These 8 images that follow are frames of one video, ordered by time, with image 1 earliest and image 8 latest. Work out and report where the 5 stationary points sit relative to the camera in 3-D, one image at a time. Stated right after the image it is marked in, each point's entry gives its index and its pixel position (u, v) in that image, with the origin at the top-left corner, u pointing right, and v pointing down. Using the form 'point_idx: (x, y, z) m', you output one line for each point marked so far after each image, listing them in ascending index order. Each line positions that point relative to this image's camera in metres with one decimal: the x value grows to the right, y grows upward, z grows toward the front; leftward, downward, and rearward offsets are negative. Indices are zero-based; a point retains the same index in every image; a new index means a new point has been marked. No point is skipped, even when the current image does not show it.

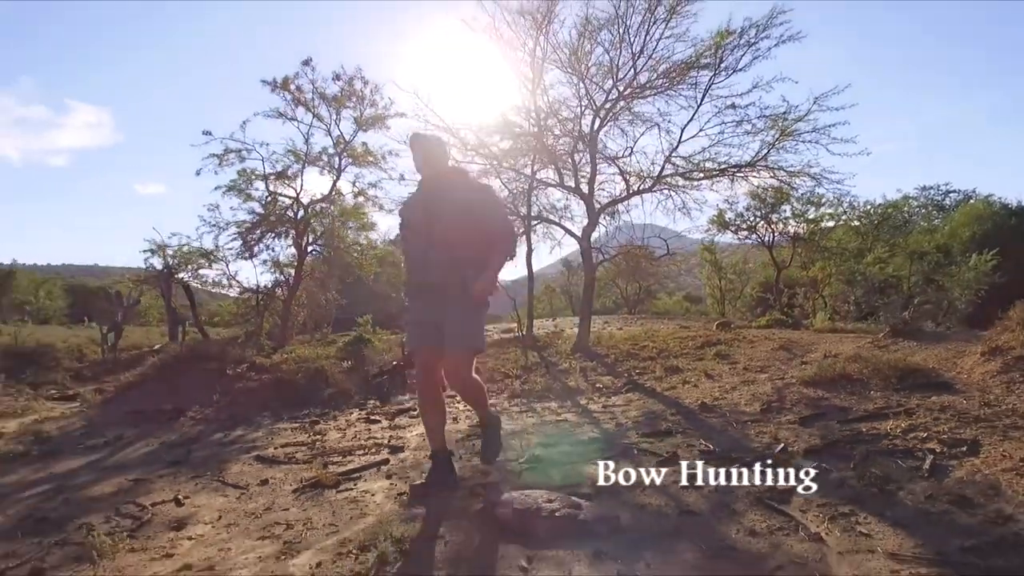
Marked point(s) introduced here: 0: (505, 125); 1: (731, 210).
0: (-0.2, +2.9, +13.1) m
1: (+4.3, +1.5, +14.6) m
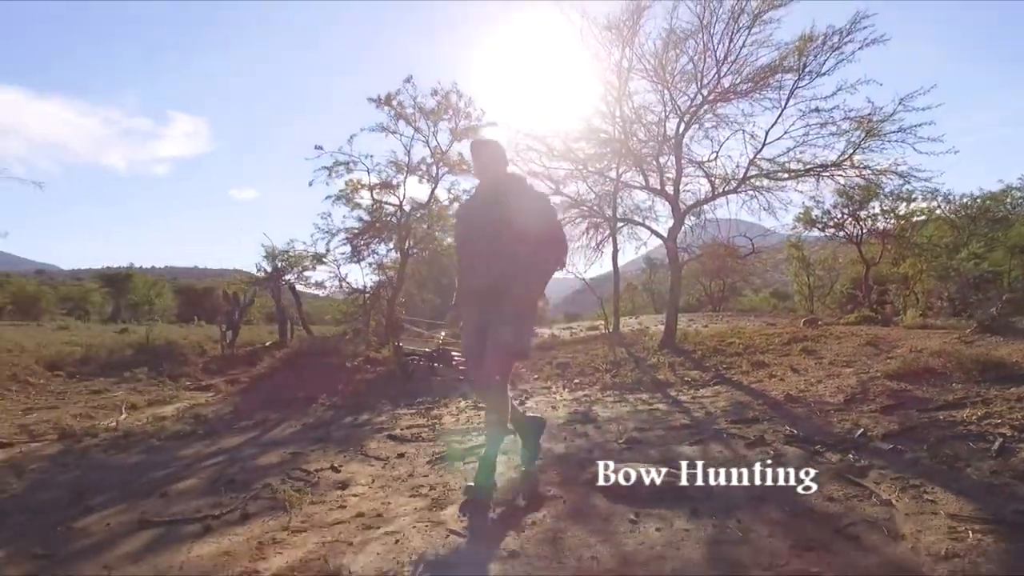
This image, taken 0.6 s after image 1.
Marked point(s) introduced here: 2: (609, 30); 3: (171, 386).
0: (+1.4, +2.9, +13.7) m
1: (+6.0, +1.6, +14.7) m
2: (+1.5, +4.0, +11.7) m
3: (-5.1, -1.5, +11.3) m
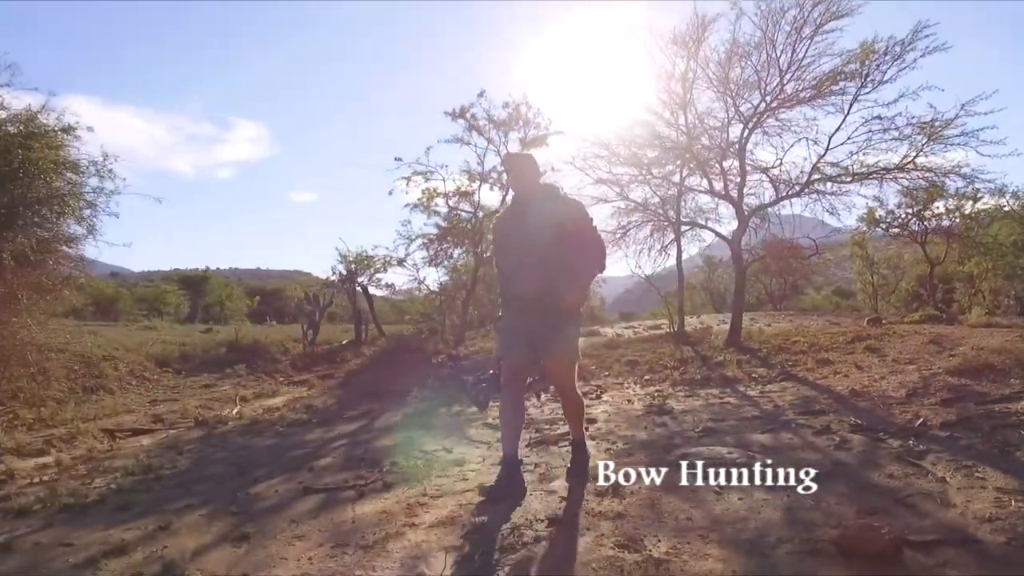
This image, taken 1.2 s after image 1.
0: (+2.7, +2.9, +14.3) m
1: (+7.4, +1.6, +14.9) m
2: (+2.7, +4.0, +12.2) m
3: (-4.0, -1.6, +12.4) m
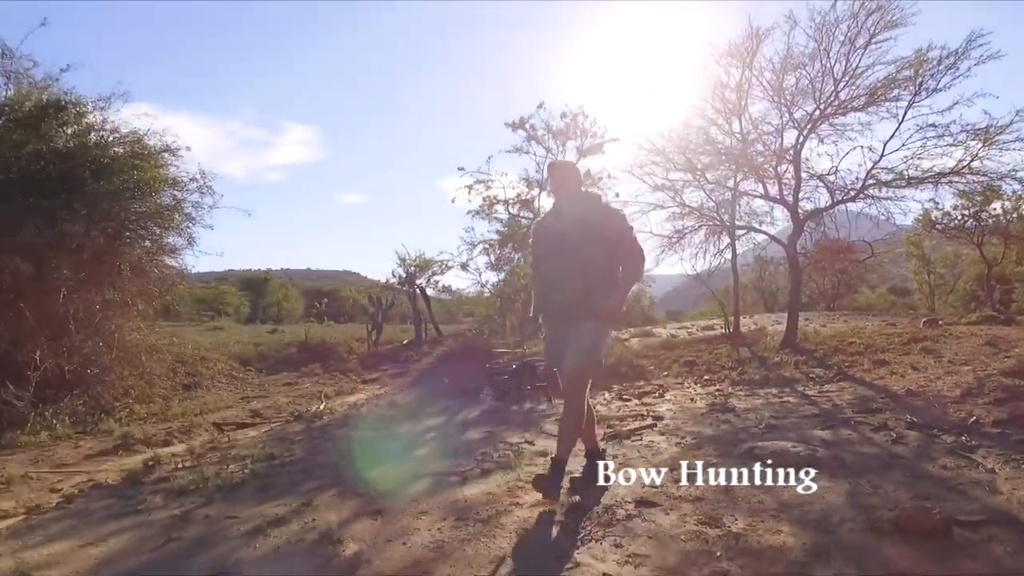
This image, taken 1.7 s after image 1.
0: (+3.9, +2.8, +14.7) m
1: (+8.5, +1.6, +15.1) m
2: (+3.7, +4.0, +12.6) m
3: (-2.9, -1.6, +13.2) m
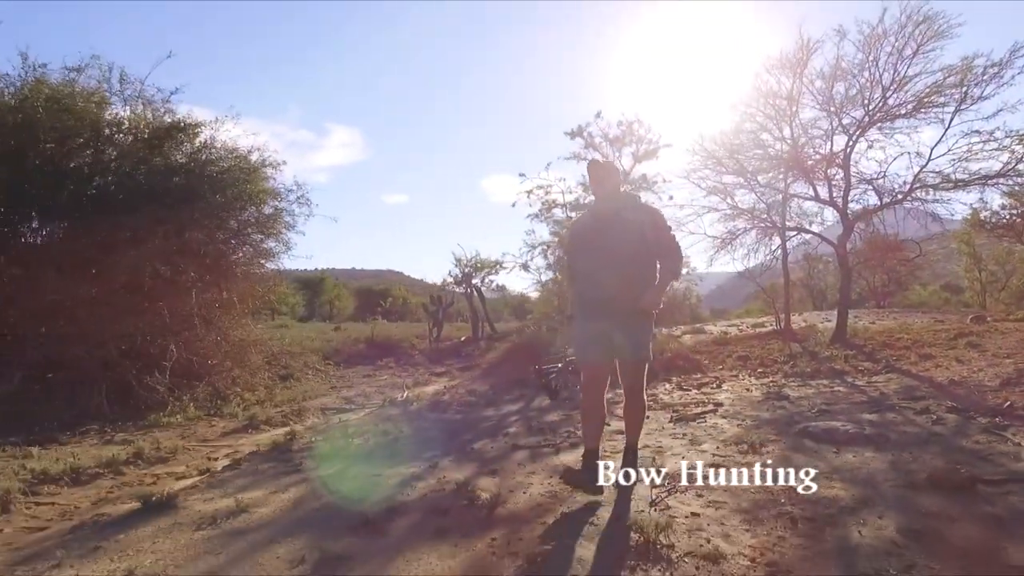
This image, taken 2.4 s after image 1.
0: (+5.1, +2.9, +15.3) m
1: (+9.8, +1.6, +15.5) m
2: (+4.8, +4.0, +13.3) m
3: (-1.8, -1.6, +14.2) m
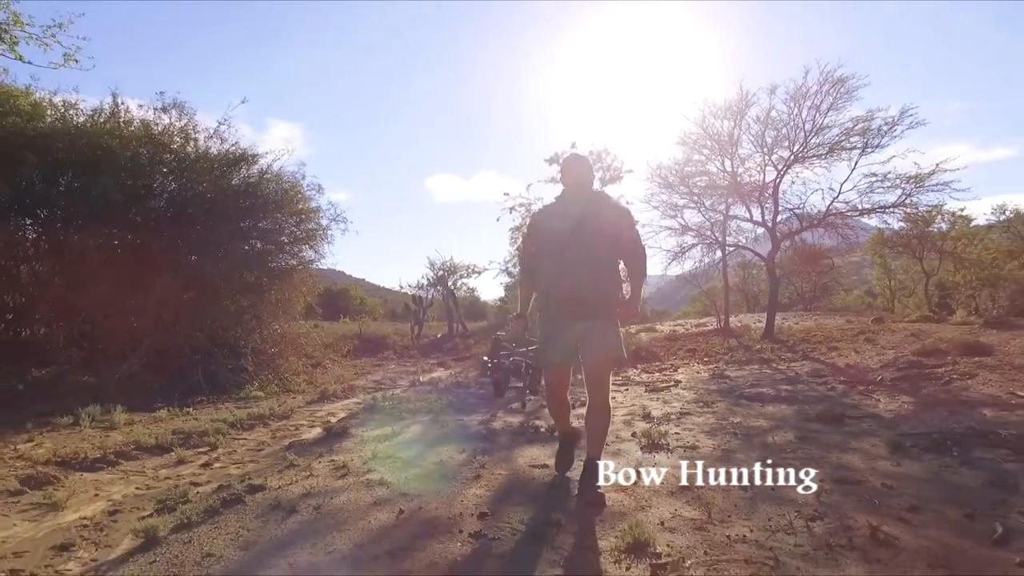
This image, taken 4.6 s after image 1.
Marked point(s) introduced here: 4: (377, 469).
0: (+4.7, +2.7, +18.3) m
1: (+9.4, +1.4, +18.8) m
2: (+4.6, +3.9, +16.2) m
3: (-2.0, -1.7, +16.7) m
4: (-0.9, -1.3, +5.2) m
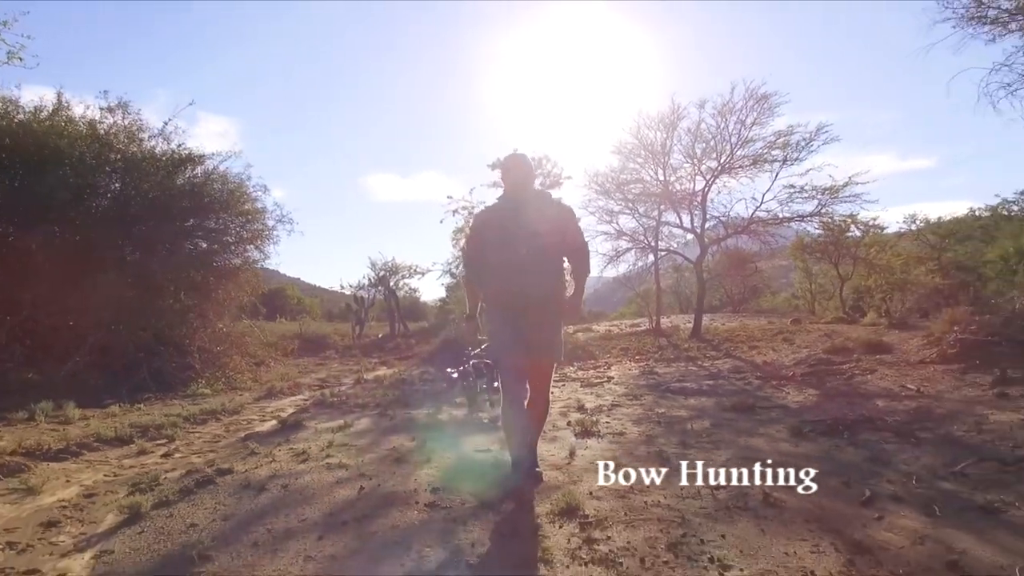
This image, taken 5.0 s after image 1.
0: (+3.3, +2.7, +19.2) m
1: (+7.9, +1.4, +20.1) m
2: (+3.3, +3.8, +17.2) m
3: (-3.4, -1.7, +17.0) m
4: (-1.3, -1.3, +5.7) m
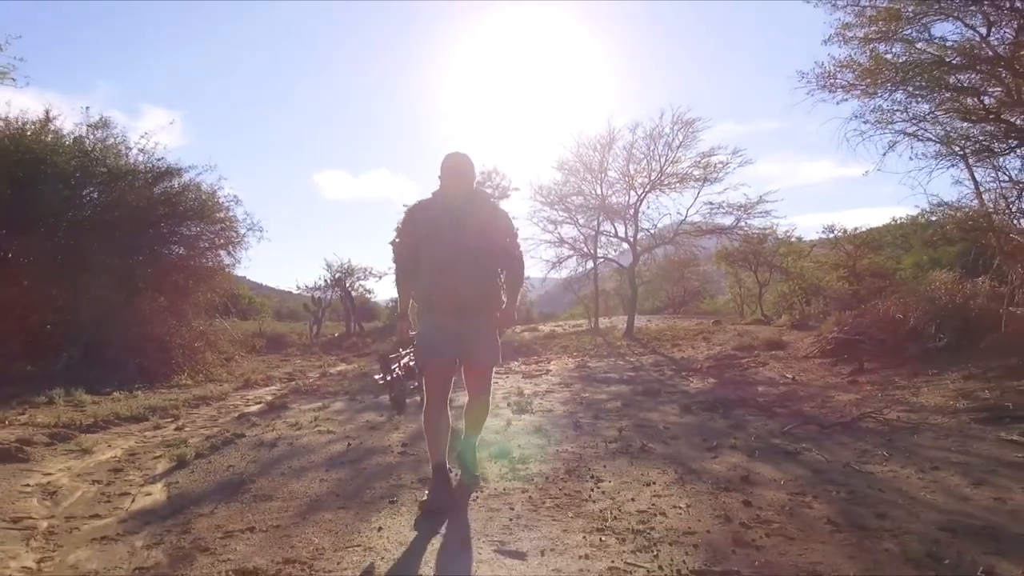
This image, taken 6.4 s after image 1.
0: (+1.9, +2.6, +21.0) m
1: (+6.4, +1.2, +22.2) m
2: (+2.1, +3.7, +19.0) m
3: (-4.6, -1.7, +18.4) m
4: (-1.8, -1.3, +7.3) m
